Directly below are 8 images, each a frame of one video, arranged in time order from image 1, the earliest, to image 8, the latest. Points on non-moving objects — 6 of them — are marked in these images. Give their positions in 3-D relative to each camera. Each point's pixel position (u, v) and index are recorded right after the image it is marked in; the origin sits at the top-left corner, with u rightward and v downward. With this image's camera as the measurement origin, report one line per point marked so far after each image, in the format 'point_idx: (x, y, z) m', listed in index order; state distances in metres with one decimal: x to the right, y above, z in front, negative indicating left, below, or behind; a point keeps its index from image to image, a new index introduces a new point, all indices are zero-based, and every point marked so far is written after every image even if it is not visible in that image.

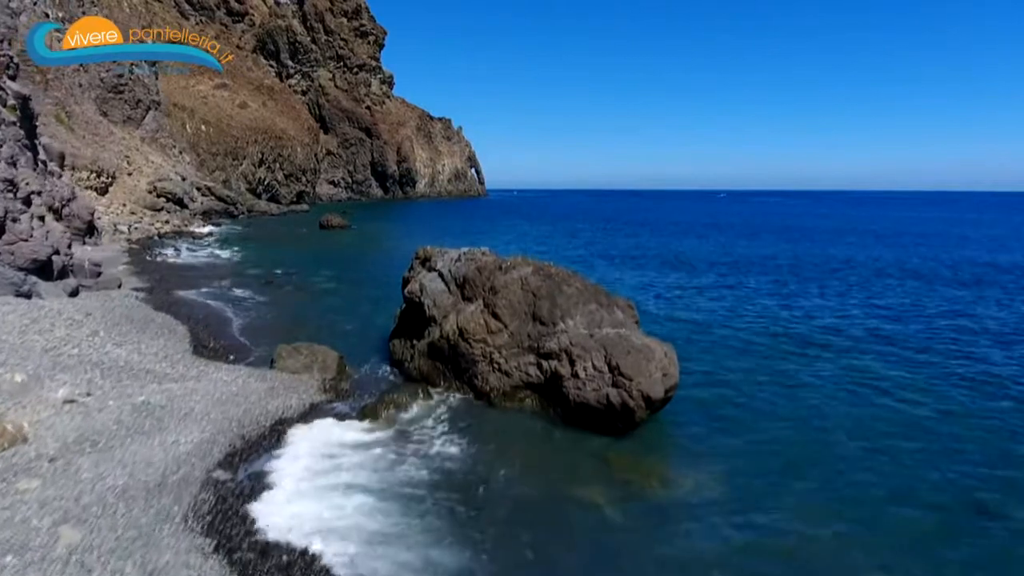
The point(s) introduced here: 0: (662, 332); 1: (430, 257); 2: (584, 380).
0: (+4.2, -1.8, +17.3) m
1: (-1.6, +0.6, +12.8) m
2: (+1.1, -1.4, +9.6) m
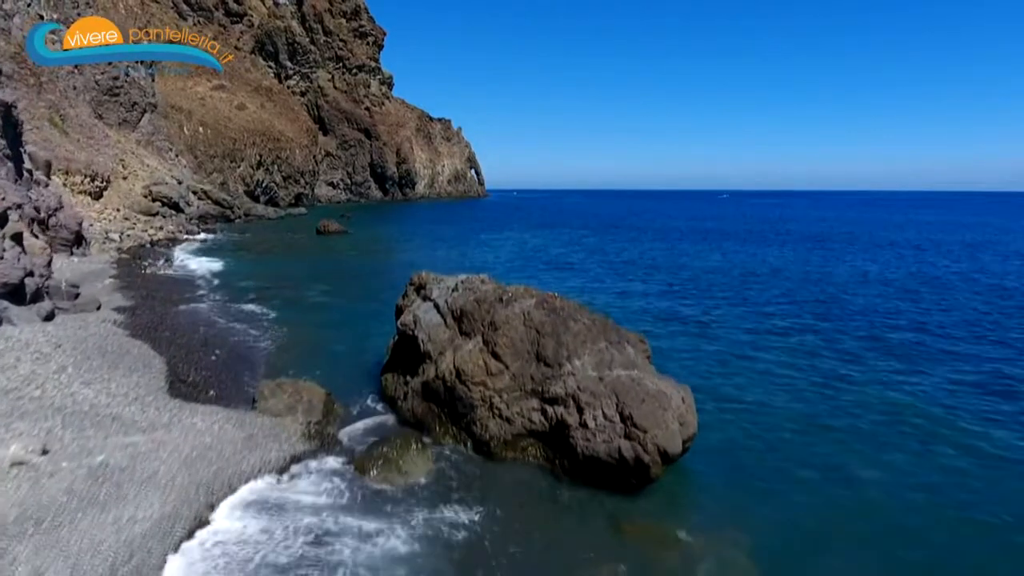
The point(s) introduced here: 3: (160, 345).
0: (+4.2, -2.3, +16.4) m
1: (-1.6, +0.1, +11.9) m
2: (+1.1, -1.9, +8.7) m
3: (-7.5, -1.3, +13.8) m
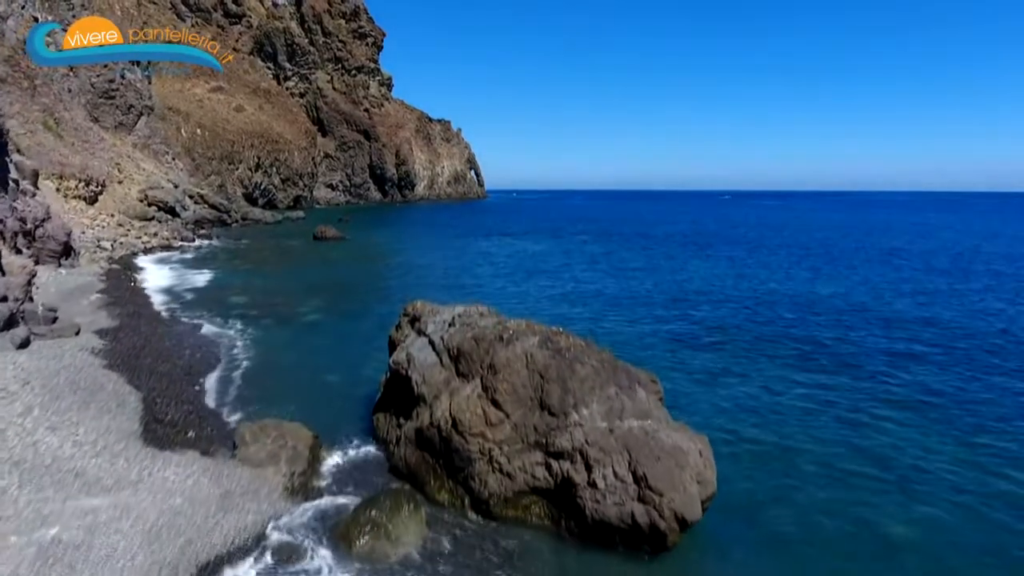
0: (+4.2, -2.9, +15.6) m
1: (-1.6, -0.5, +11.1) m
2: (+1.1, -2.5, +7.9) m
3: (-7.5, -1.8, +13.0) m
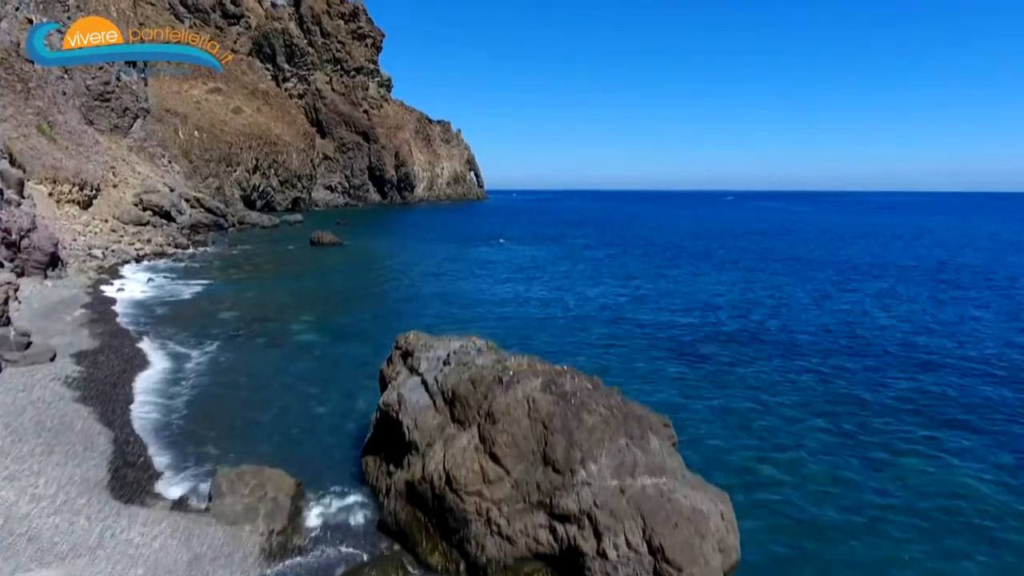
0: (+4.2, -3.4, +14.8) m
1: (-1.6, -1.0, +10.3) m
2: (+1.1, -3.0, +7.0) m
3: (-7.5, -2.3, +12.2) m
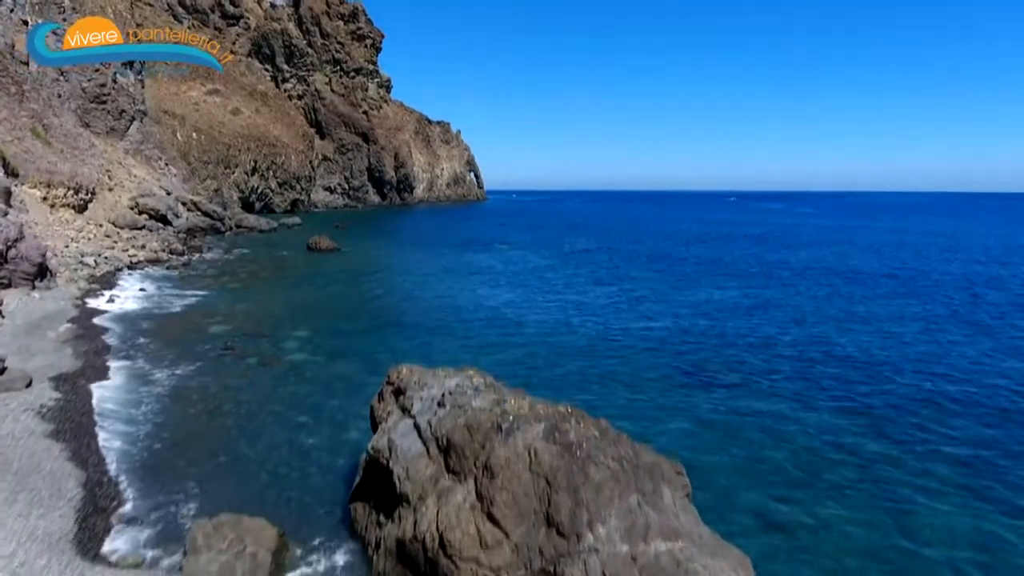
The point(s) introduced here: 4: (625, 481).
0: (+4.2, -3.9, +14.0) m
1: (-1.6, -1.5, +9.6) m
2: (+1.1, -3.5, +6.3) m
3: (-7.5, -2.8, +11.5) m
4: (+1.3, -2.2, +7.4) m
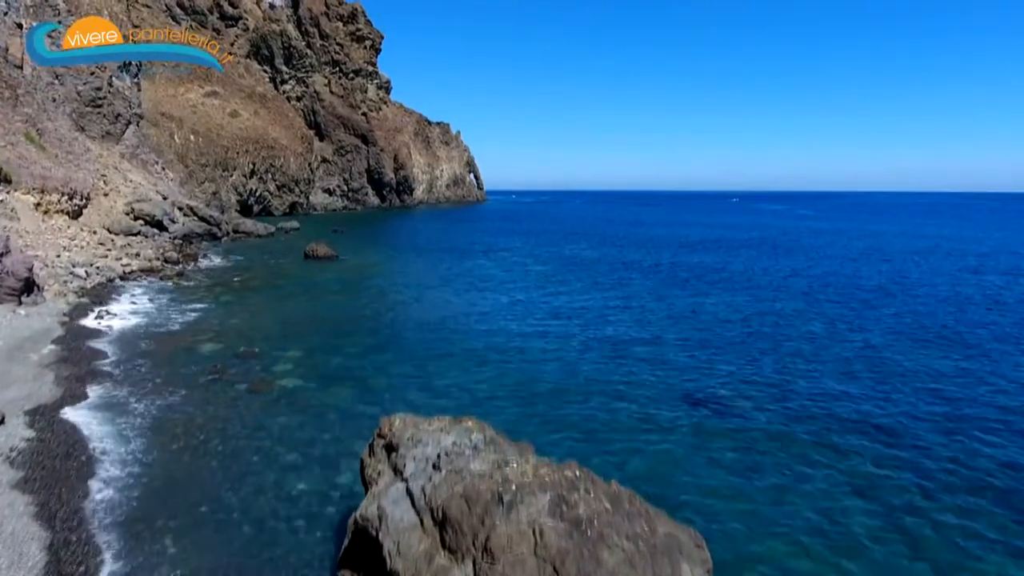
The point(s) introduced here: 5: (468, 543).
0: (+4.3, -4.5, +13.3) m
1: (-1.6, -2.1, +8.8) m
2: (+1.2, -4.1, +5.5) m
3: (-7.5, -3.5, +10.7) m
4: (+1.3, -2.9, +6.7) m
5: (-0.5, -2.8, +7.0) m
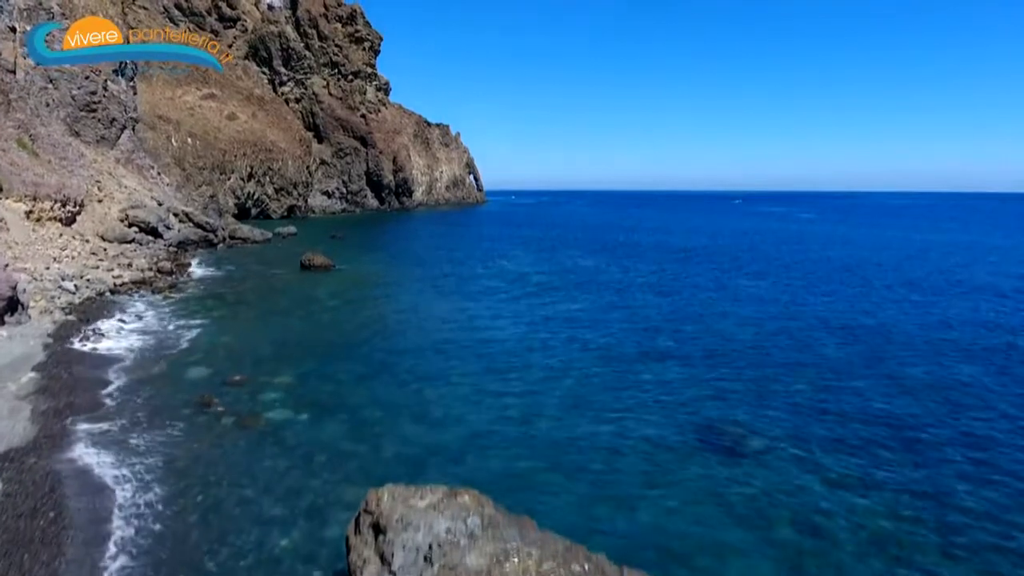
0: (+4.3, -5.3, +12.4) m
1: (-1.6, -2.9, +7.9) m
2: (+1.2, -4.9, +4.7) m
3: (-7.5, -4.3, +9.8) m
4: (+1.3, -3.7, +5.8) m
5: (-0.5, -3.6, +6.2) m
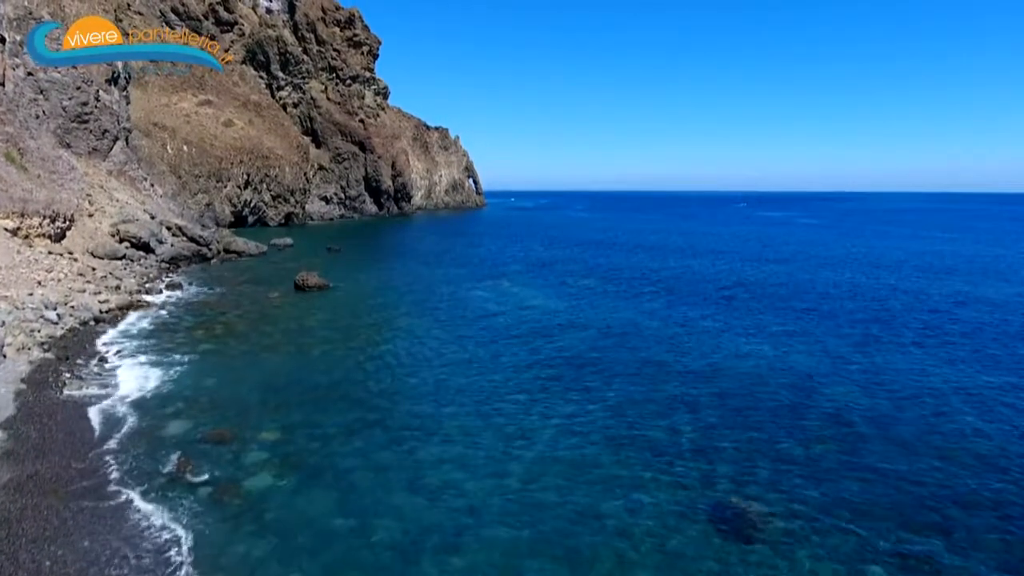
0: (+4.3, -6.8, +11.0) m
1: (-1.5, -4.4, +6.5) m
2: (+1.2, -6.4, +3.3) m
3: (-7.4, -5.8, +8.4) m
4: (+1.4, -5.2, +4.4) m
5: (-0.4, -5.1, +4.8) m
